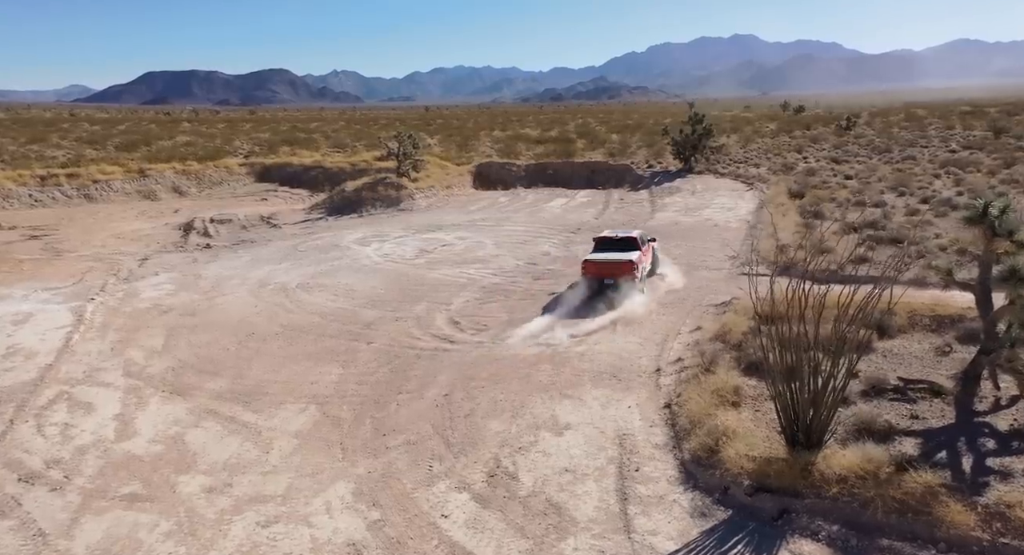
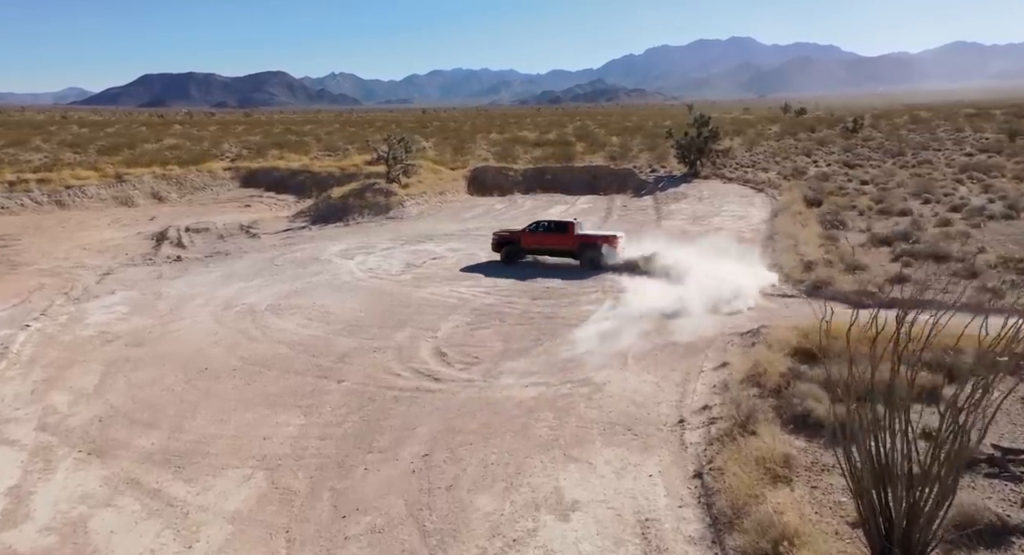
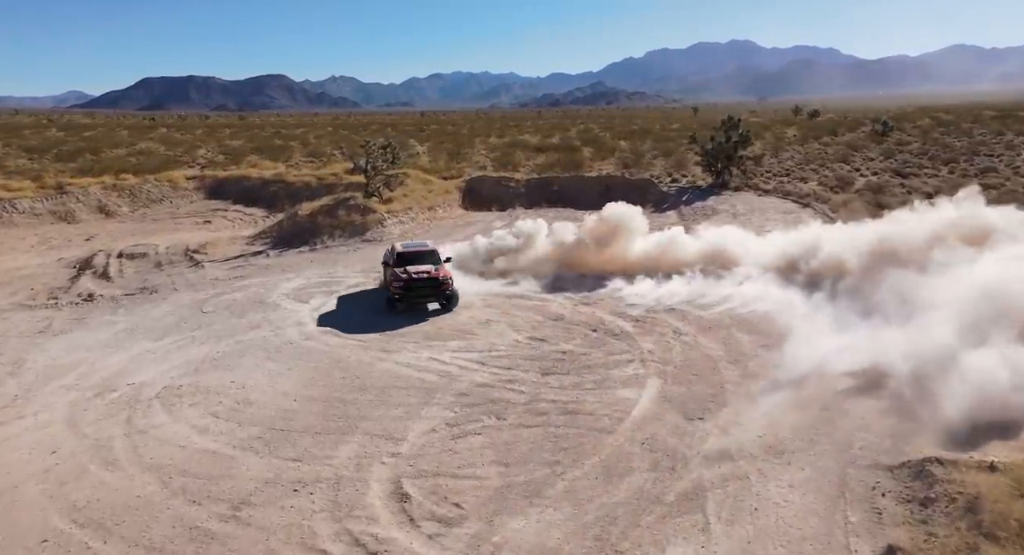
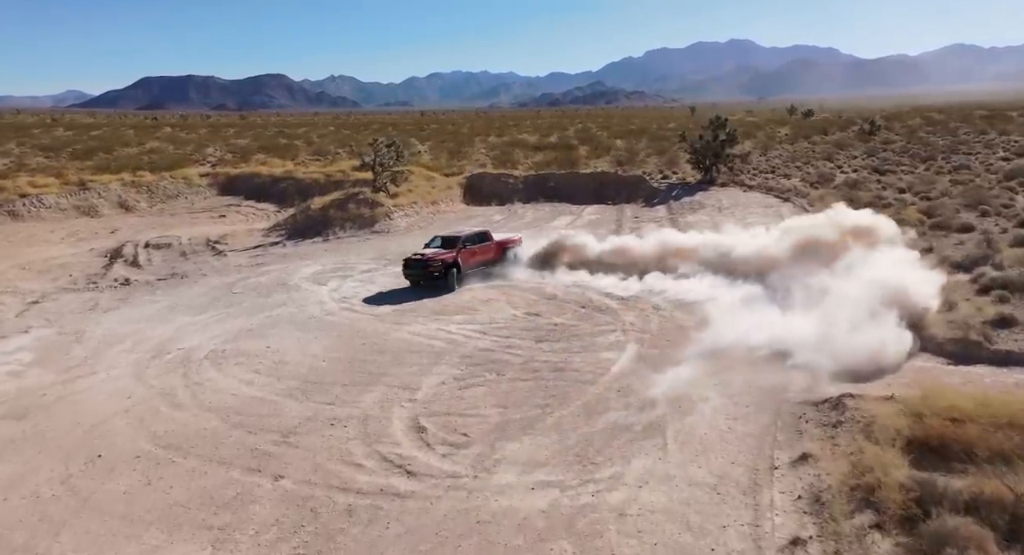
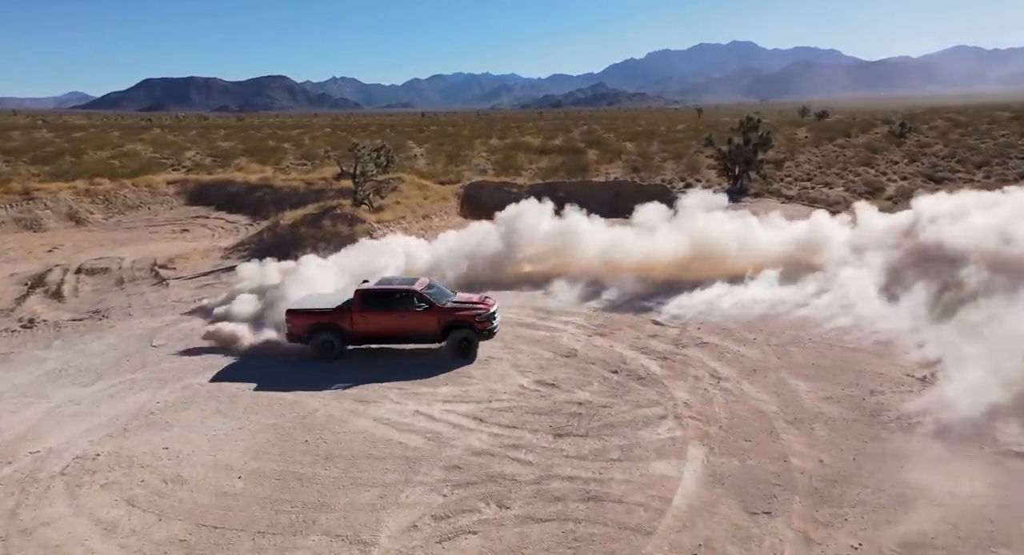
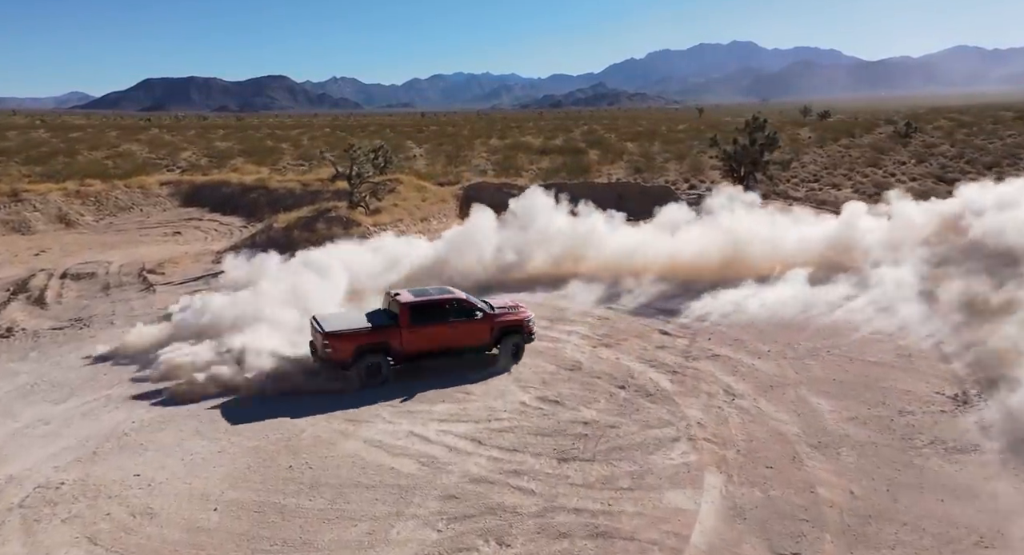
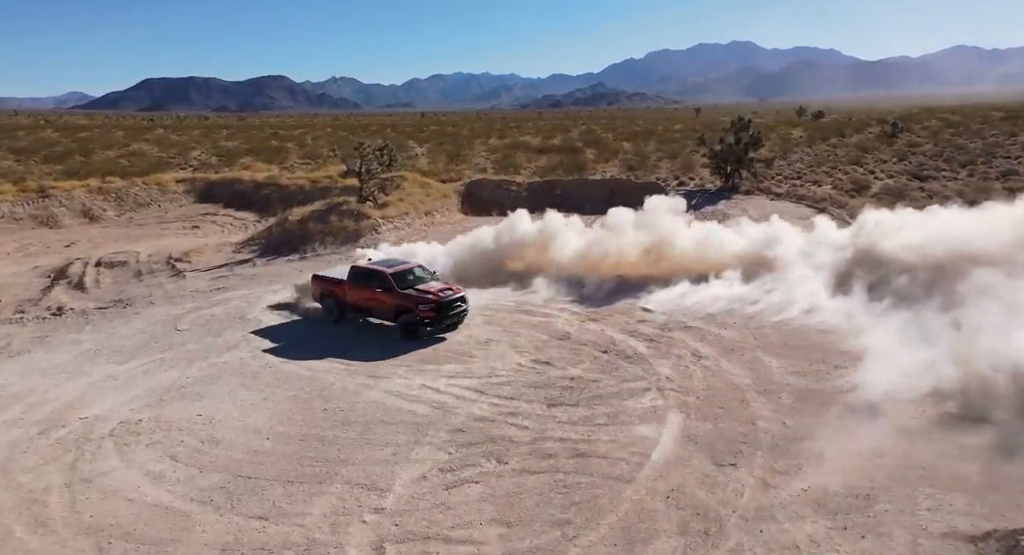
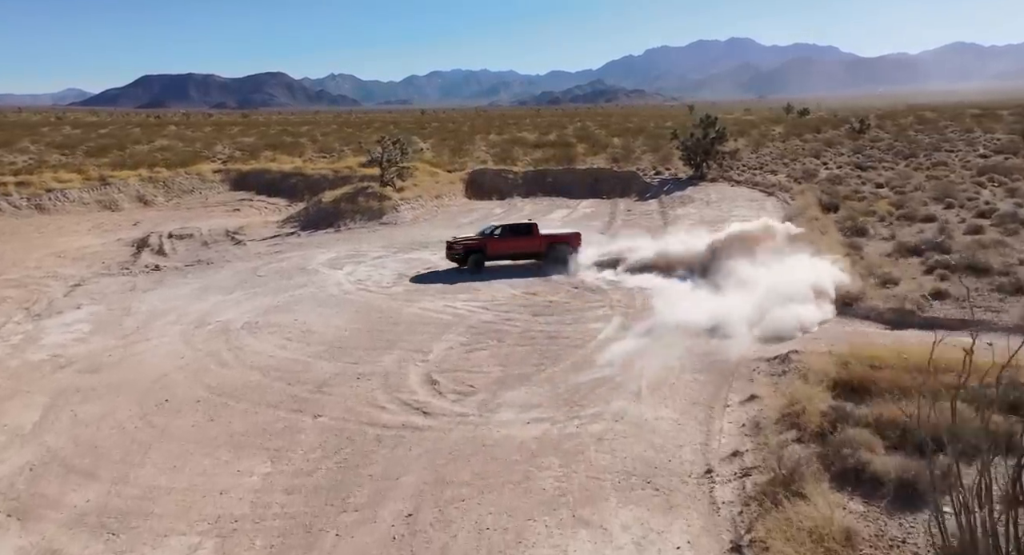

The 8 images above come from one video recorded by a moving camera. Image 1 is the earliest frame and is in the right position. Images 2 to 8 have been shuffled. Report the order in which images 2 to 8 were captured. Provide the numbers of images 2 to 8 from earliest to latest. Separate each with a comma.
2, 8, 4, 3, 7, 5, 6
